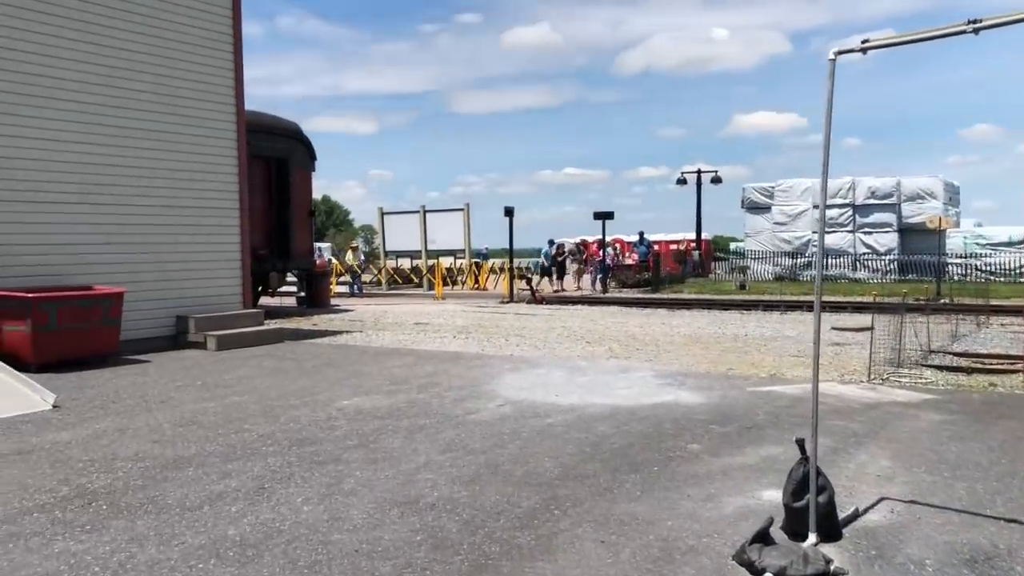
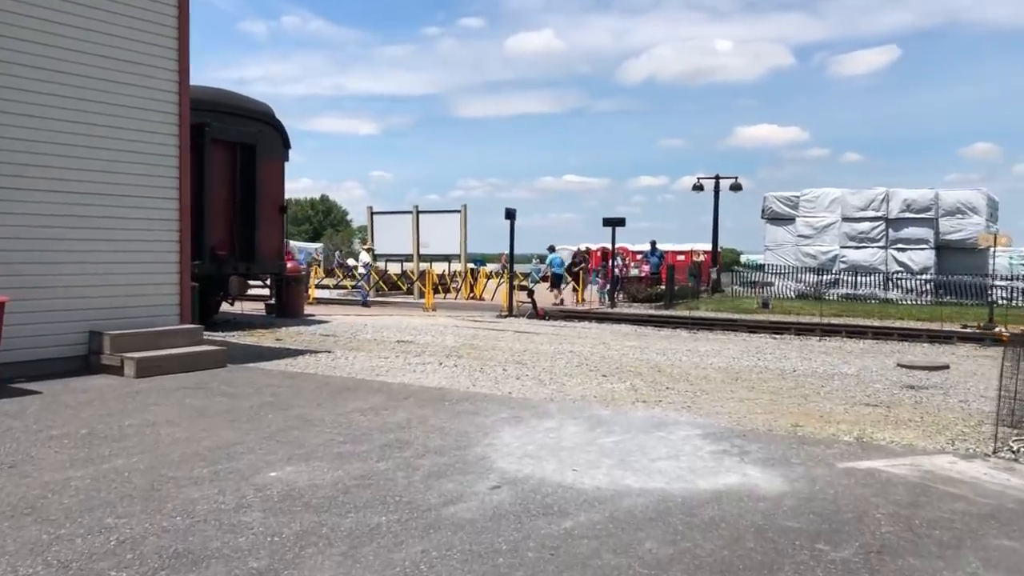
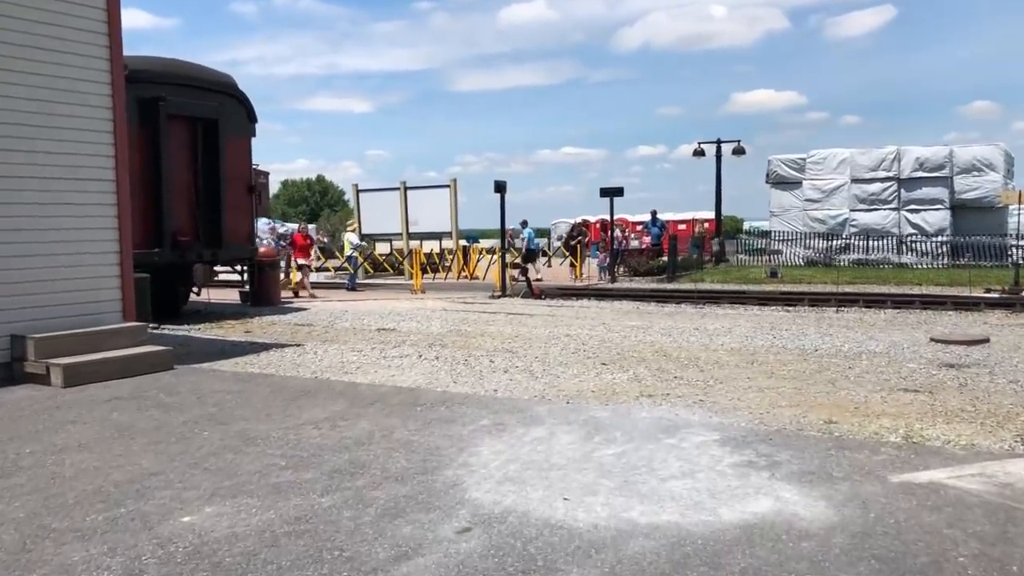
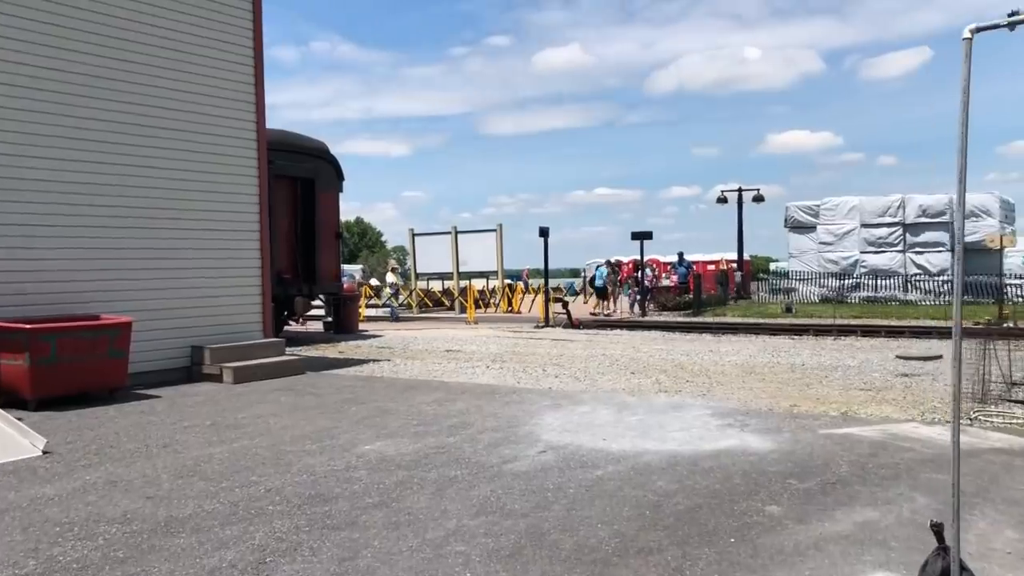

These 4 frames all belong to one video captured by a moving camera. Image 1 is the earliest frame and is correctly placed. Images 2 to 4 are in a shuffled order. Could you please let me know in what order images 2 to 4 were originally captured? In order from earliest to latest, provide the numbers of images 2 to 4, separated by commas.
4, 2, 3
